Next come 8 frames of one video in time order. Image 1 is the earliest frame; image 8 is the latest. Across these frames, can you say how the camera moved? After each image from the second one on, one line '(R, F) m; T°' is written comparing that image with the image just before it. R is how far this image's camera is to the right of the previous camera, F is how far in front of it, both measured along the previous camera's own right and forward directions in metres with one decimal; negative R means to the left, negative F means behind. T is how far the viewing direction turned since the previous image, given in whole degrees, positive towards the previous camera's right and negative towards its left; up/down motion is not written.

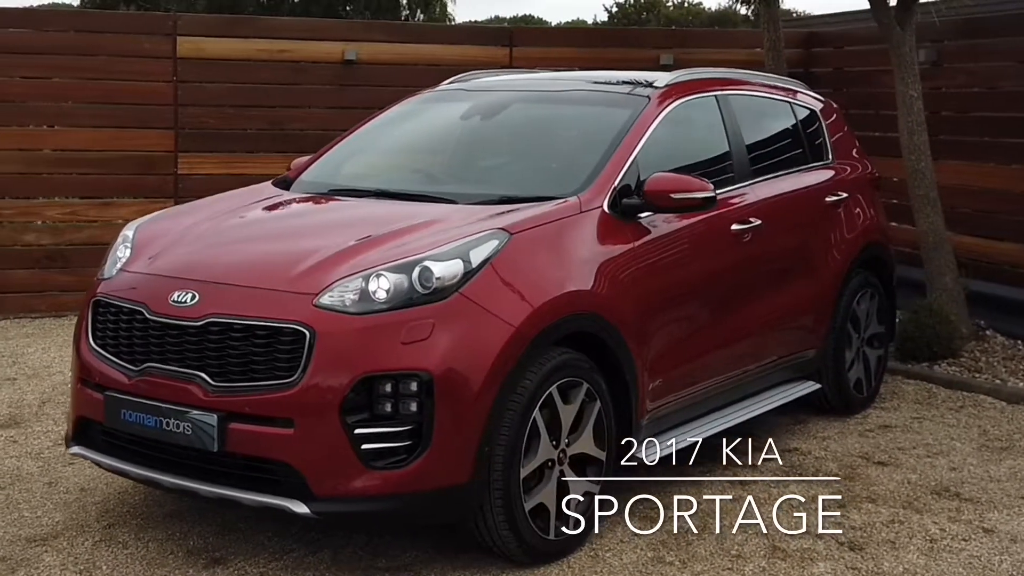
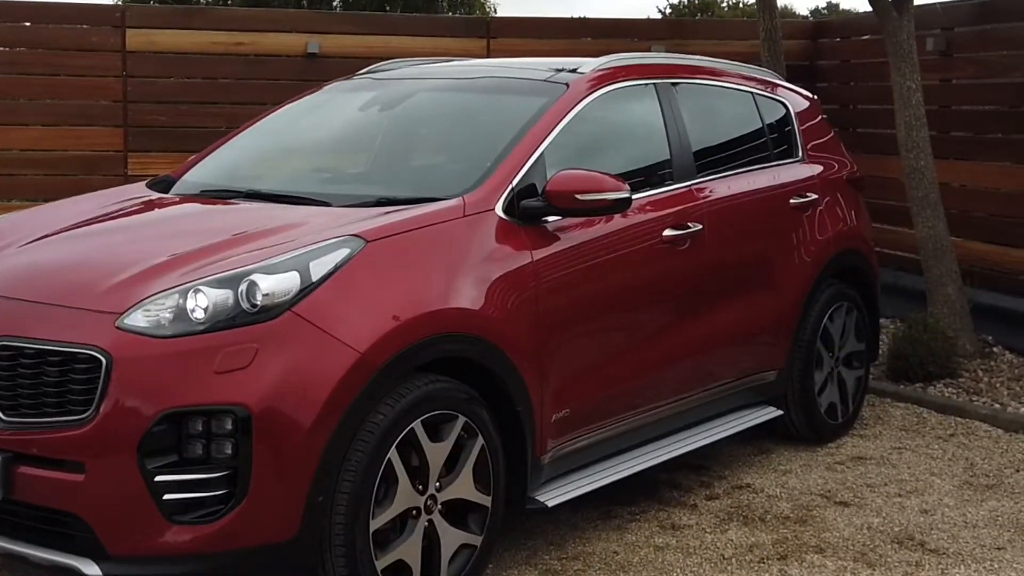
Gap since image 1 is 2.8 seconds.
(+0.5, +0.6) m; -2°
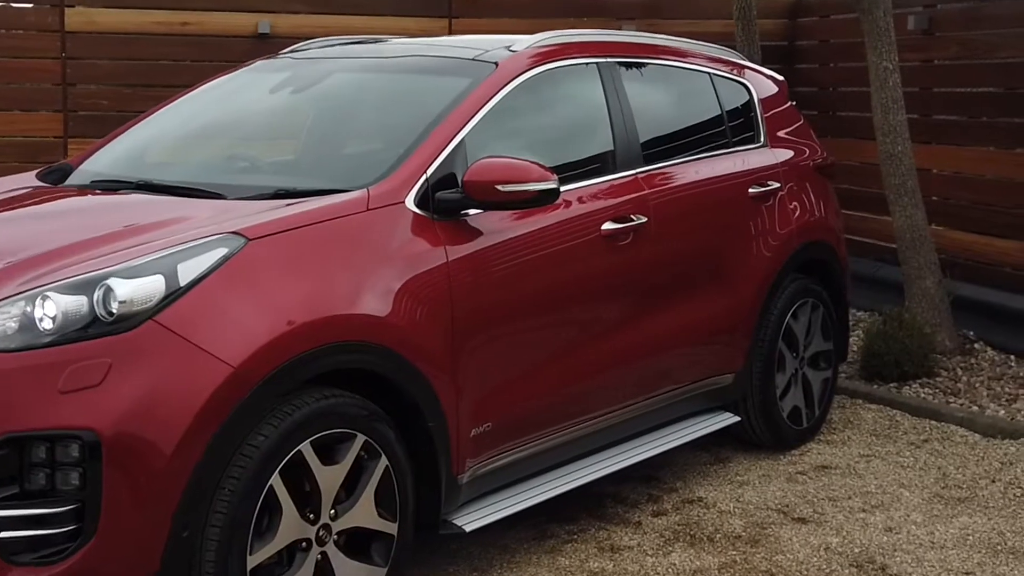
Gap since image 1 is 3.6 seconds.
(+0.2, +0.4) m; 0°
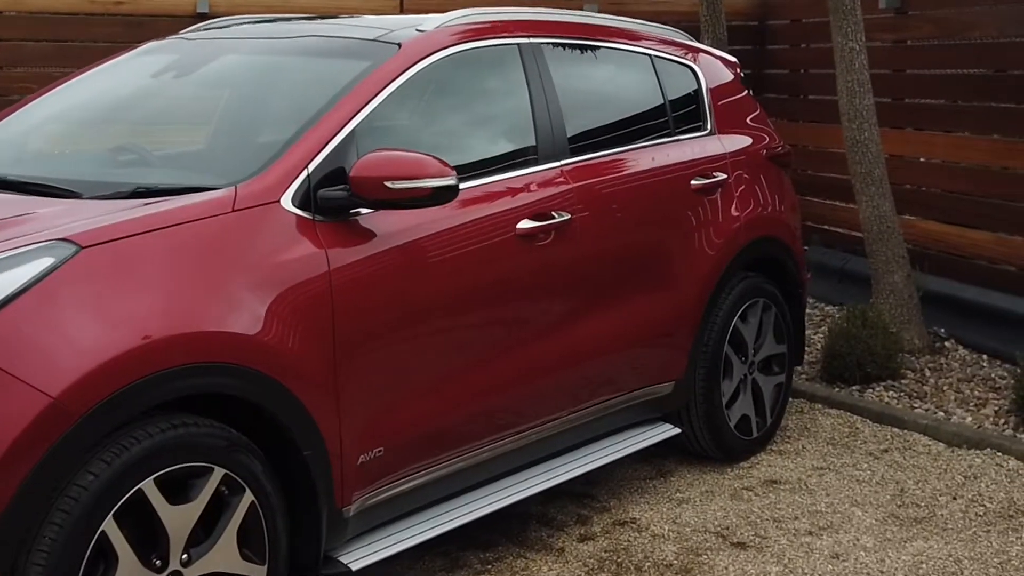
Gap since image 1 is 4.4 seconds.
(+0.3, +0.4) m; 0°
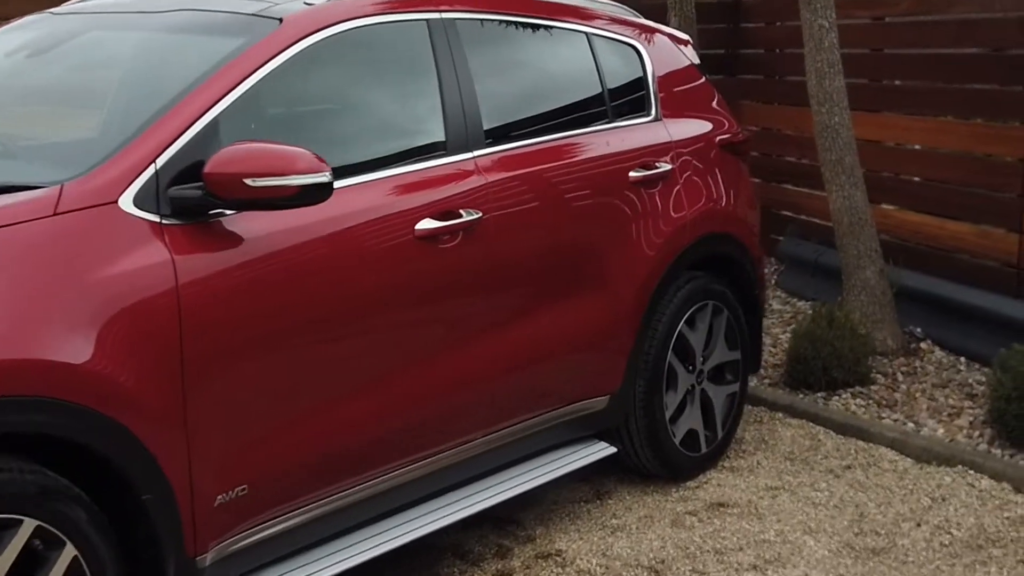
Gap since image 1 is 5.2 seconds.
(+0.3, +0.4) m; 0°
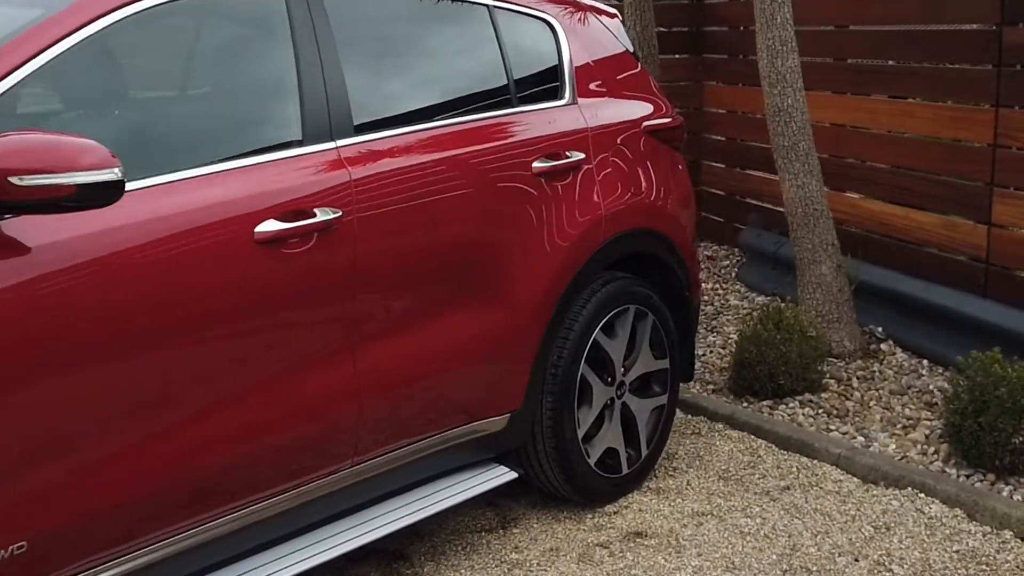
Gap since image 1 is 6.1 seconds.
(+0.3, +0.4) m; 0°
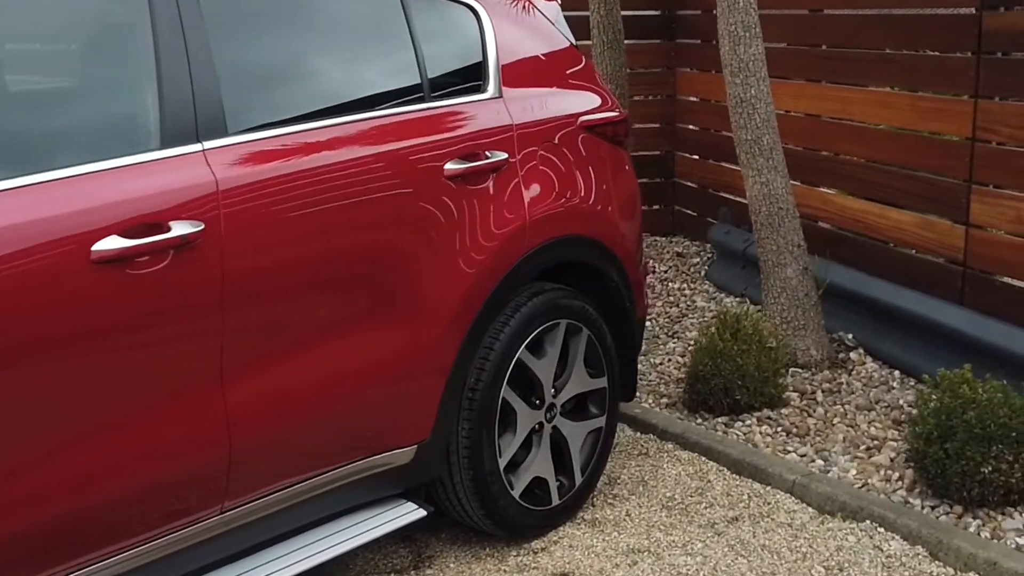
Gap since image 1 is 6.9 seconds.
(+0.2, +0.4) m; 0°
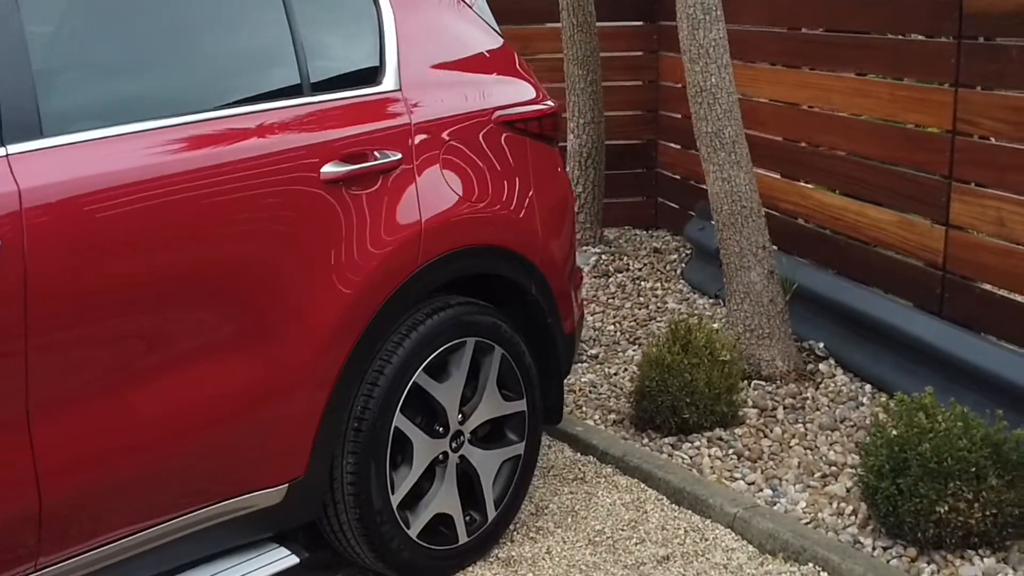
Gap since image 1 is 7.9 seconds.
(+0.3, +0.4) m; -1°
